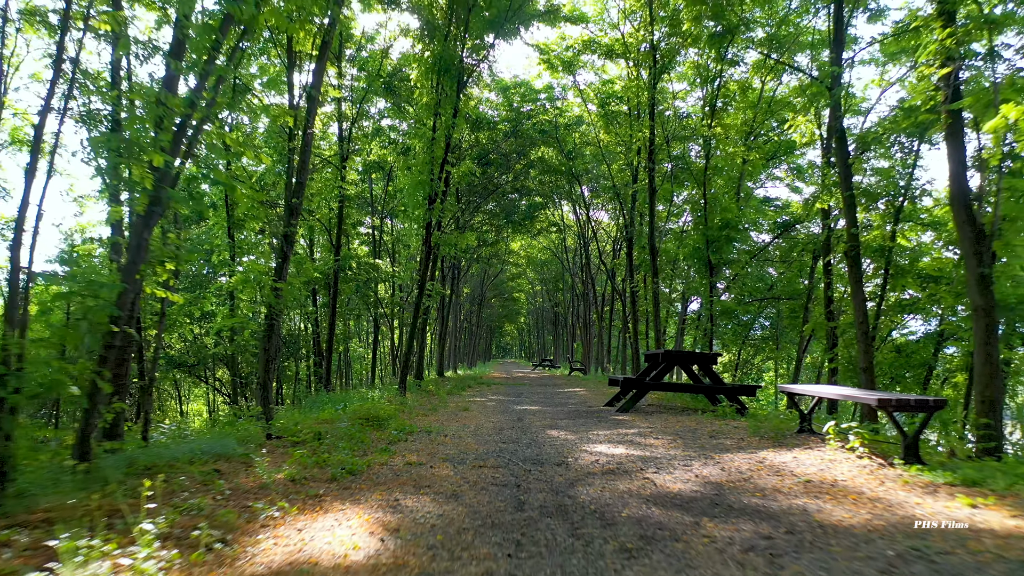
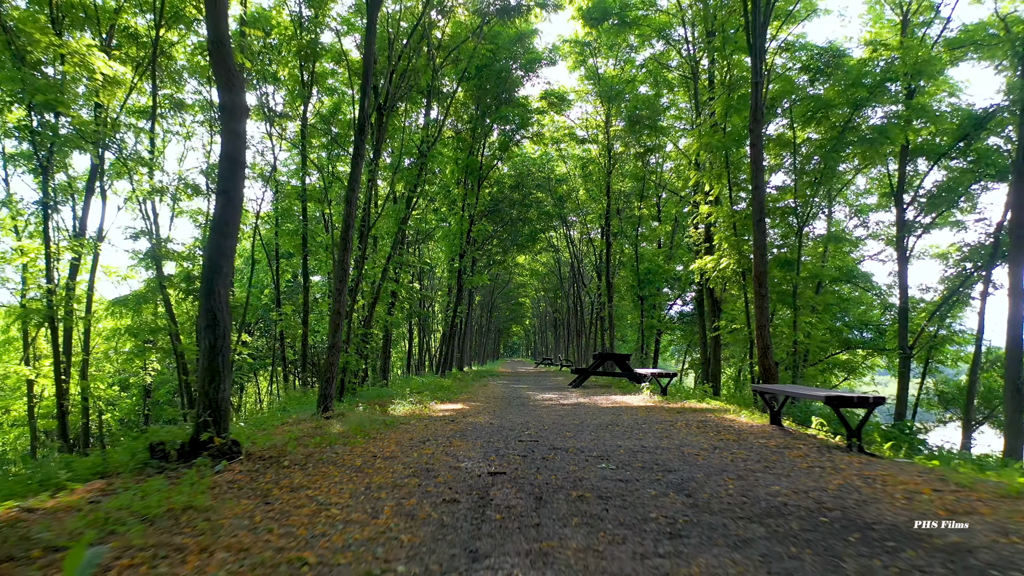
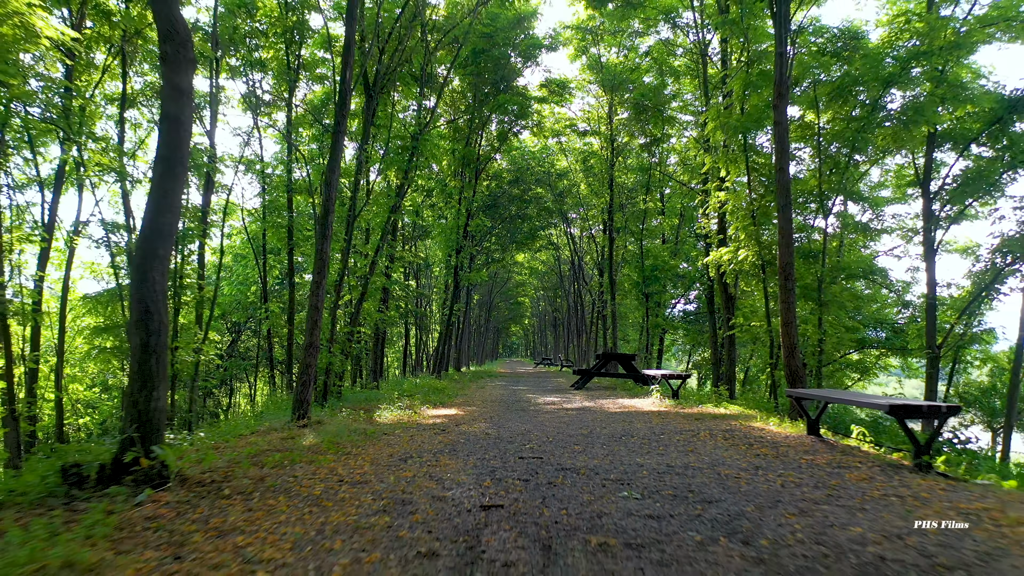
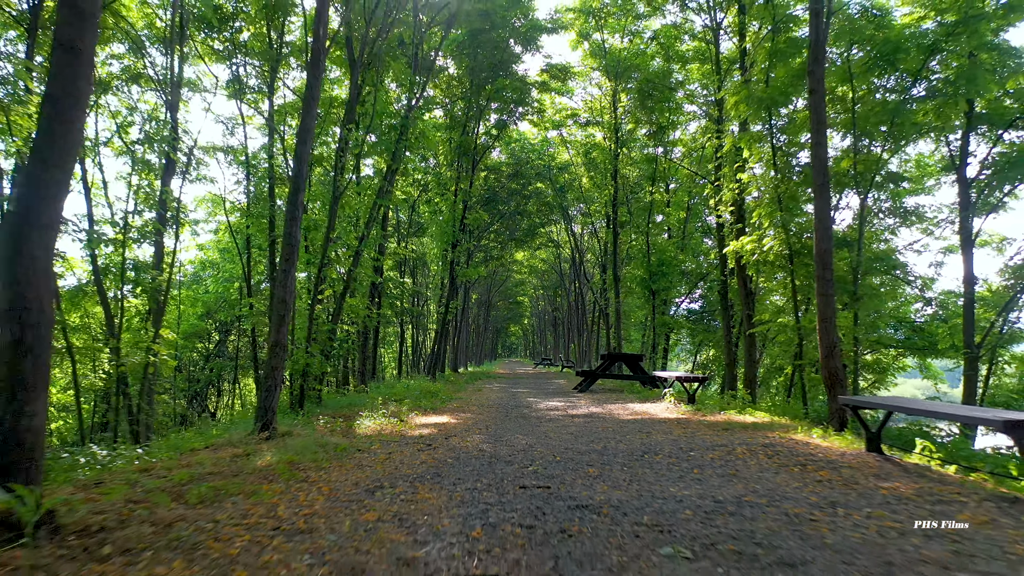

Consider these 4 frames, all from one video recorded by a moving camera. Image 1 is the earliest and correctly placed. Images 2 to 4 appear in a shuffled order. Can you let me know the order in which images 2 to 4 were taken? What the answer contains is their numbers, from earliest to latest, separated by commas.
4, 3, 2
